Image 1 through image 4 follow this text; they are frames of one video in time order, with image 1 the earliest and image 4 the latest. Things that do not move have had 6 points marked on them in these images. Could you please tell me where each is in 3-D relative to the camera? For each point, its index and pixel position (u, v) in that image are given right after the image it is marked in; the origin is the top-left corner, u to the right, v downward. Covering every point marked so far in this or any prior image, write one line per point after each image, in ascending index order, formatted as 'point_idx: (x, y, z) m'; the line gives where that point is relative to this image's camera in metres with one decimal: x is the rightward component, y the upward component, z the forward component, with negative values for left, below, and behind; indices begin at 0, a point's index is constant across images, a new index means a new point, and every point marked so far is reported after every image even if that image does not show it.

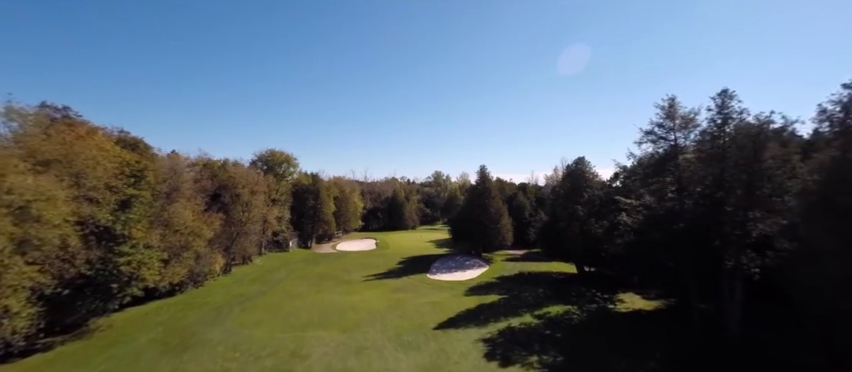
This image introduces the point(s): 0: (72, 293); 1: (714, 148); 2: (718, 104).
0: (-17.0, -5.1, +16.3) m
1: (+12.2, +1.6, +14.8) m
2: (+12.9, +3.6, +15.2) m
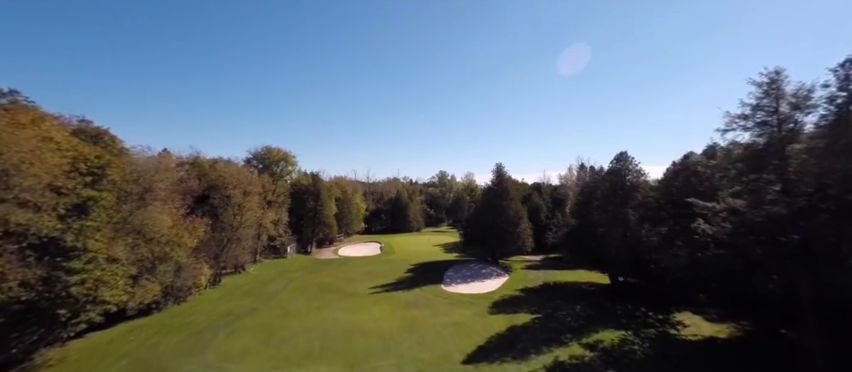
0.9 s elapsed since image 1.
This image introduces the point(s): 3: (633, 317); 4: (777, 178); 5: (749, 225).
0: (-15.8, -5.2, +12.8) m
1: (+13.3, +1.6, +11.2) m
2: (+14.1, +3.7, +11.6) m
3: (+11.6, -7.4, +19.2) m
4: (+12.7, +0.3, +12.4) m
5: (+11.8, -1.4, +12.4) m
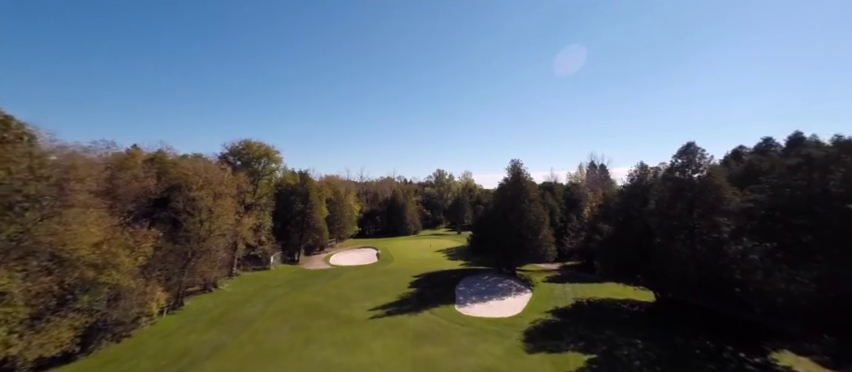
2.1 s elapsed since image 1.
0: (-14.7, -5.2, +7.4) m
1: (+14.4, +1.6, +6.5) m
2: (+15.1, +3.7, +6.9) m
3: (+12.6, -7.4, +14.5) m
4: (+13.8, +0.3, +7.7) m
5: (+12.9, -1.4, +7.7) m
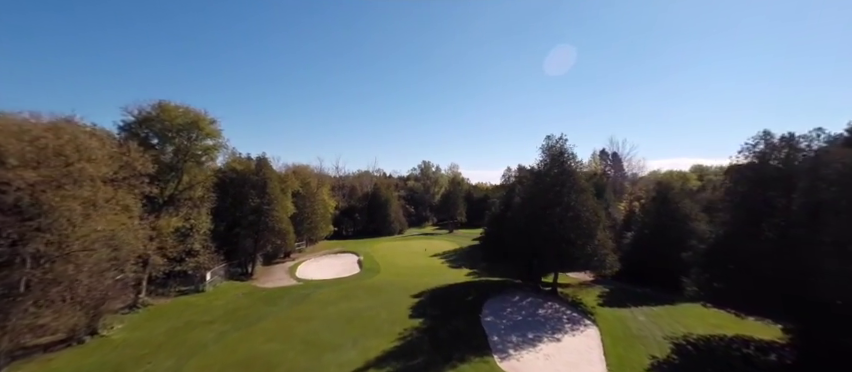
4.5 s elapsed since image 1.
0: (-12.5, -4.4, -3.1) m
1: (+16.6, +2.4, -2.1) m
2: (+17.3, +4.4, -1.7) m
3: (+14.2, -6.5, +5.8) m
4: (+15.9, +1.0, -0.9) m
5: (+15.0, -0.7, -1.0) m
